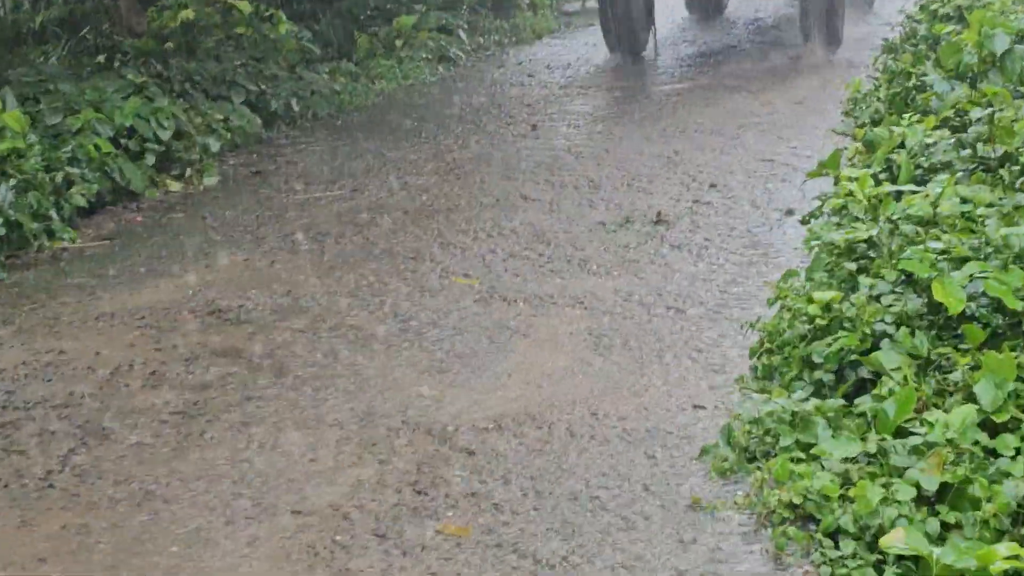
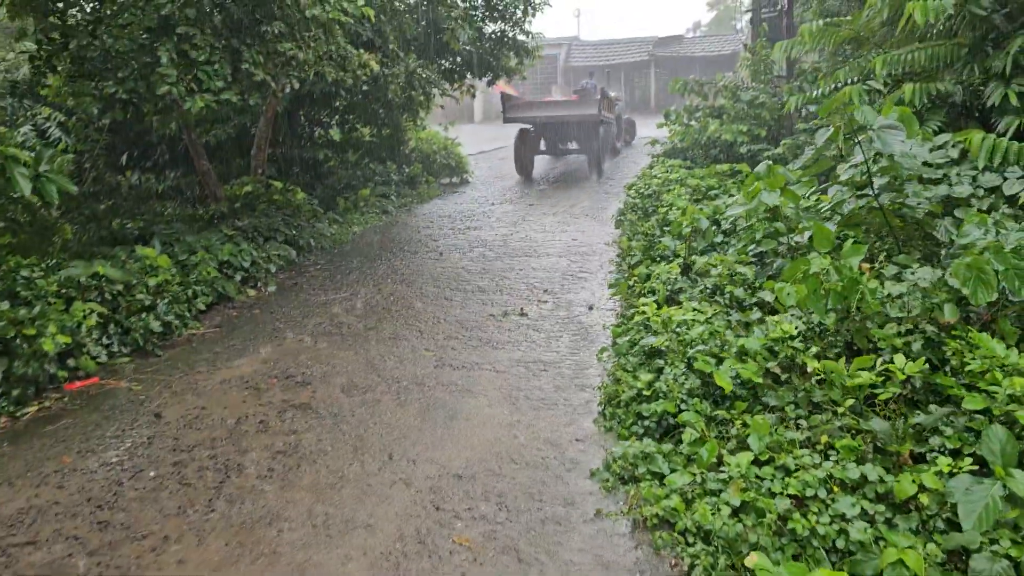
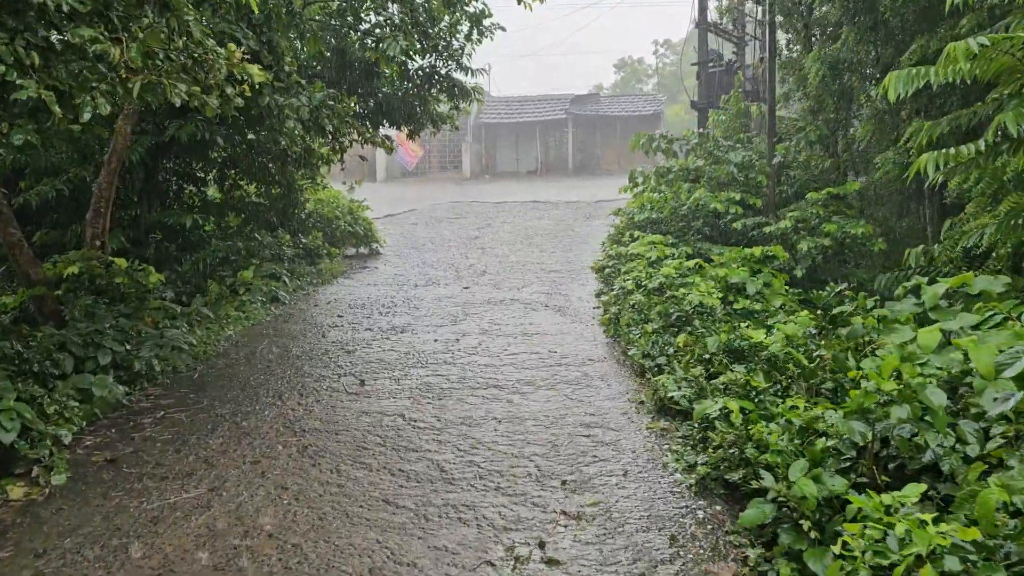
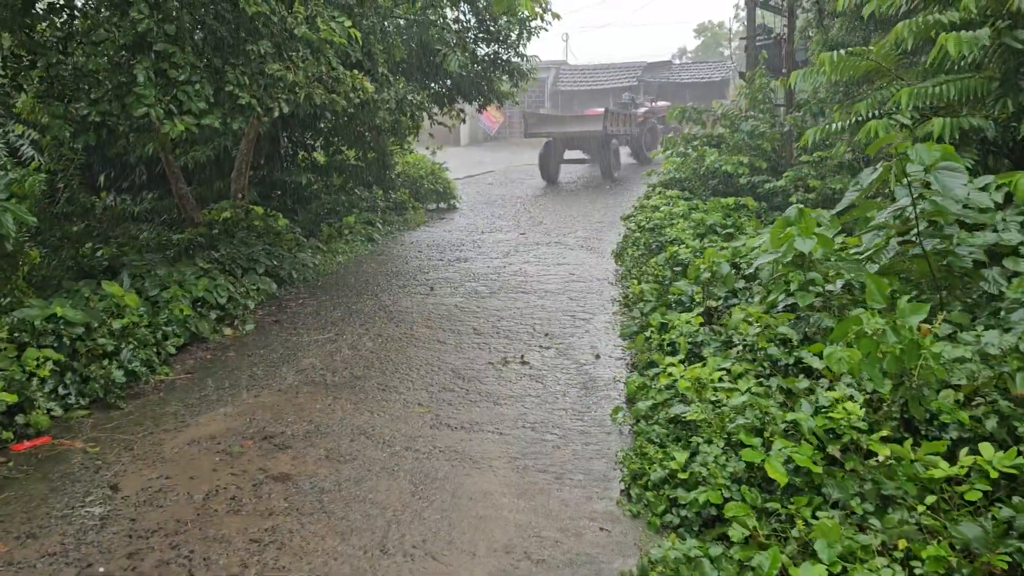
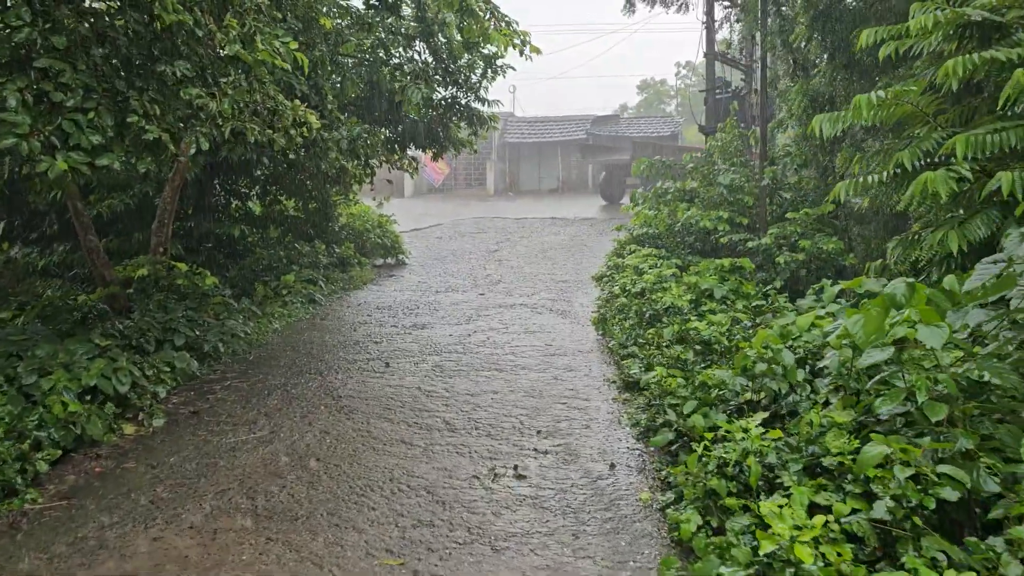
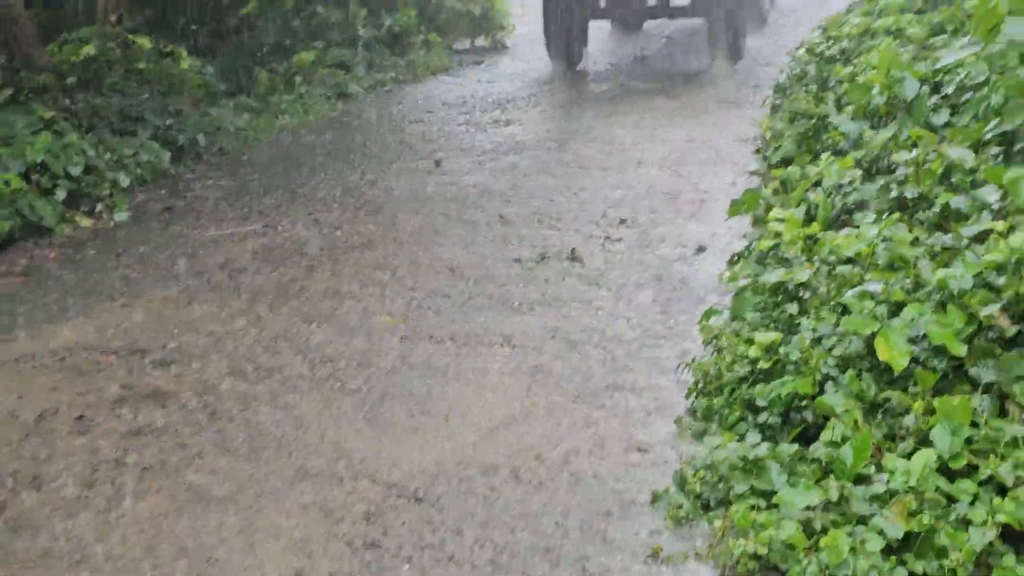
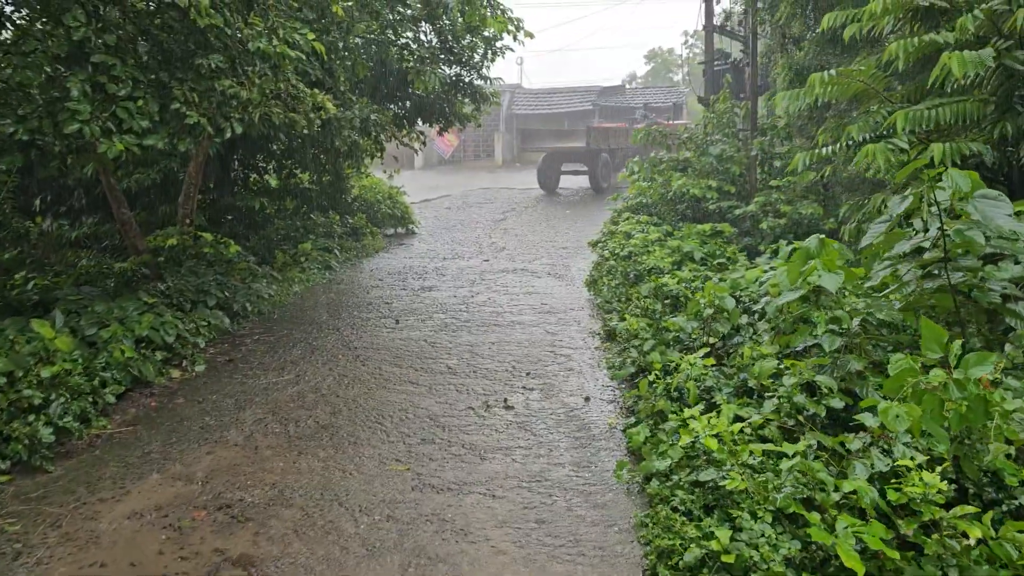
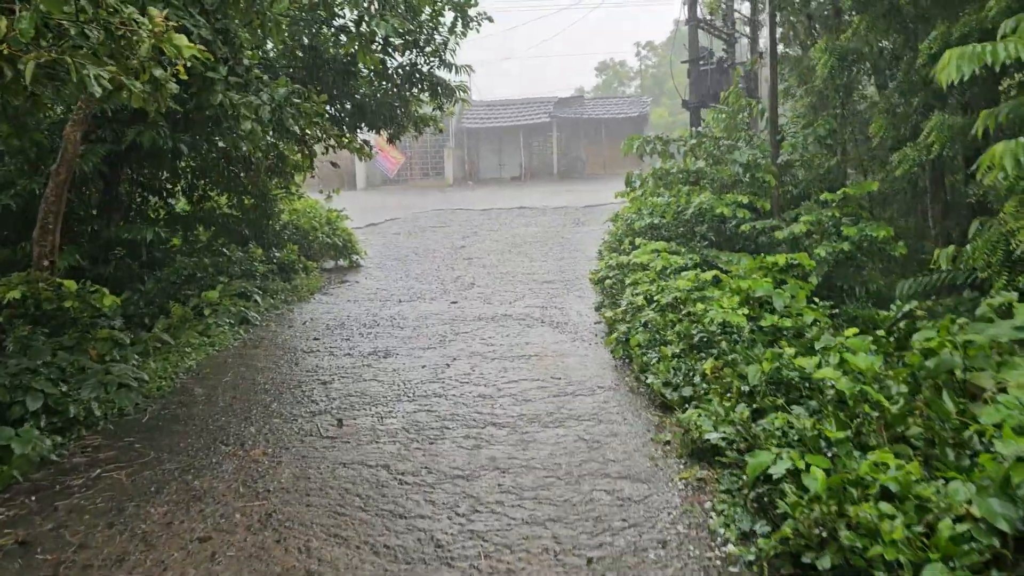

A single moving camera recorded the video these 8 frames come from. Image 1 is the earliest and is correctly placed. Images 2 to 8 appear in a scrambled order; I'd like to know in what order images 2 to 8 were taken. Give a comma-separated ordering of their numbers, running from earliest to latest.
6, 2, 4, 7, 5, 3, 8
